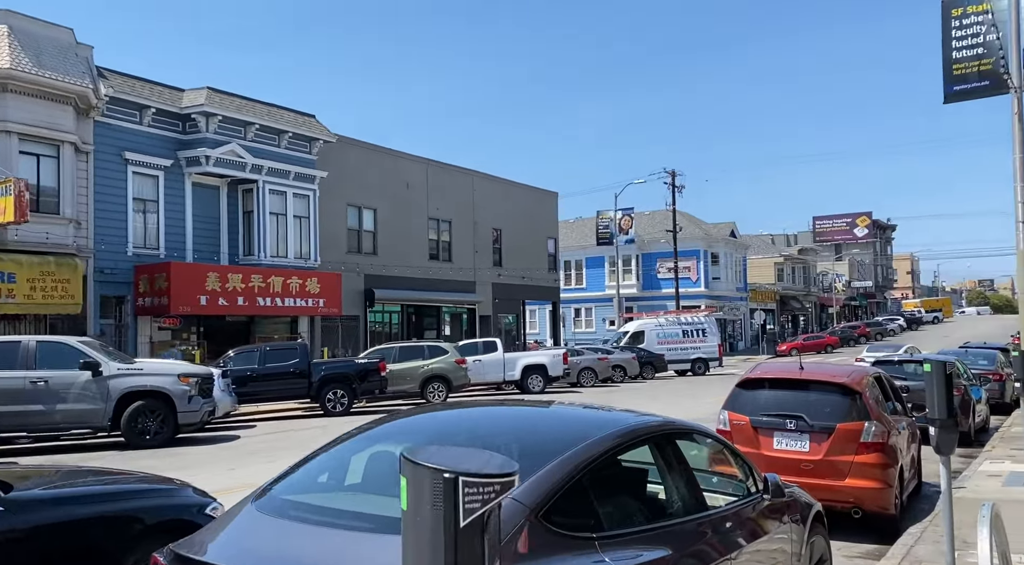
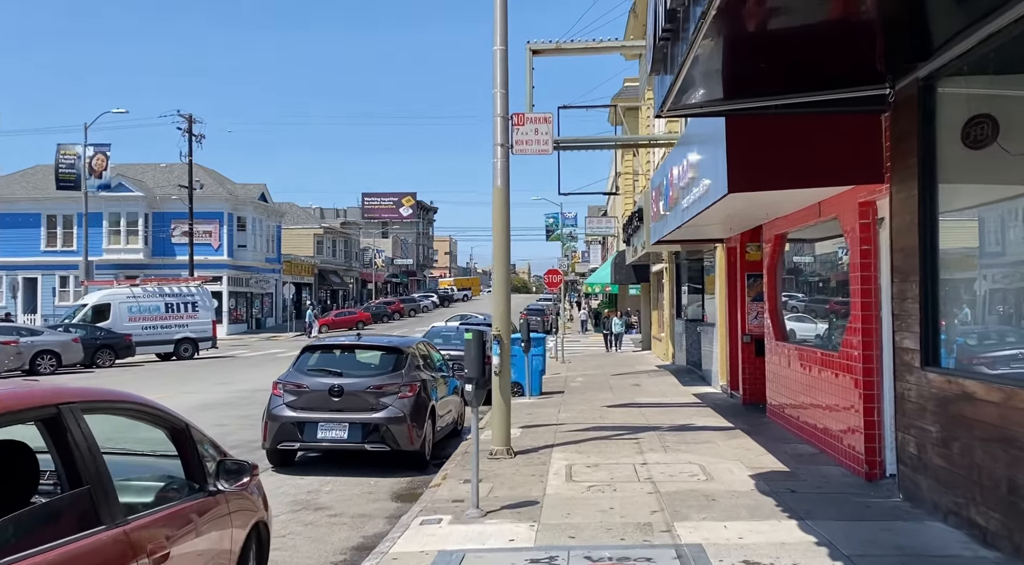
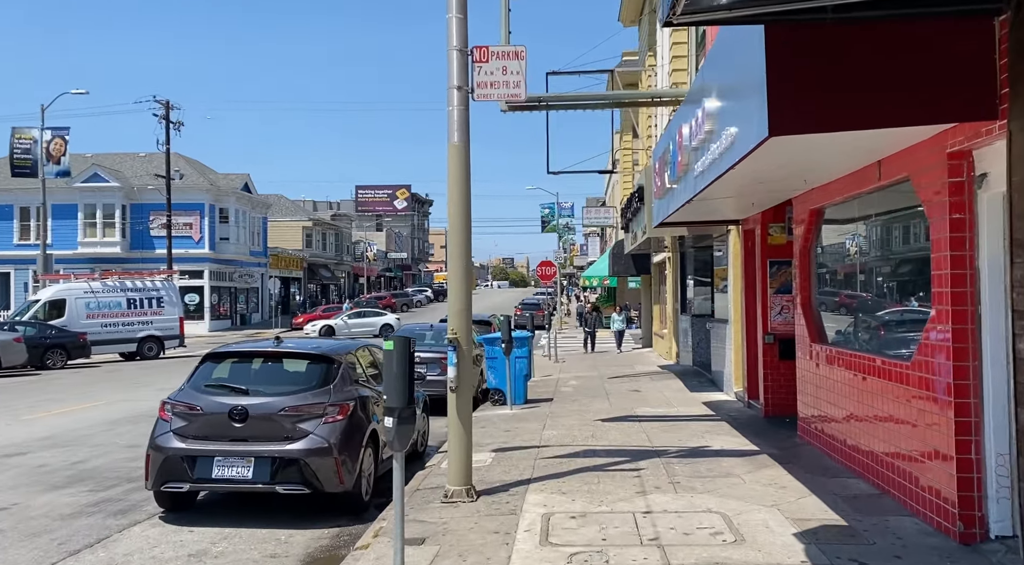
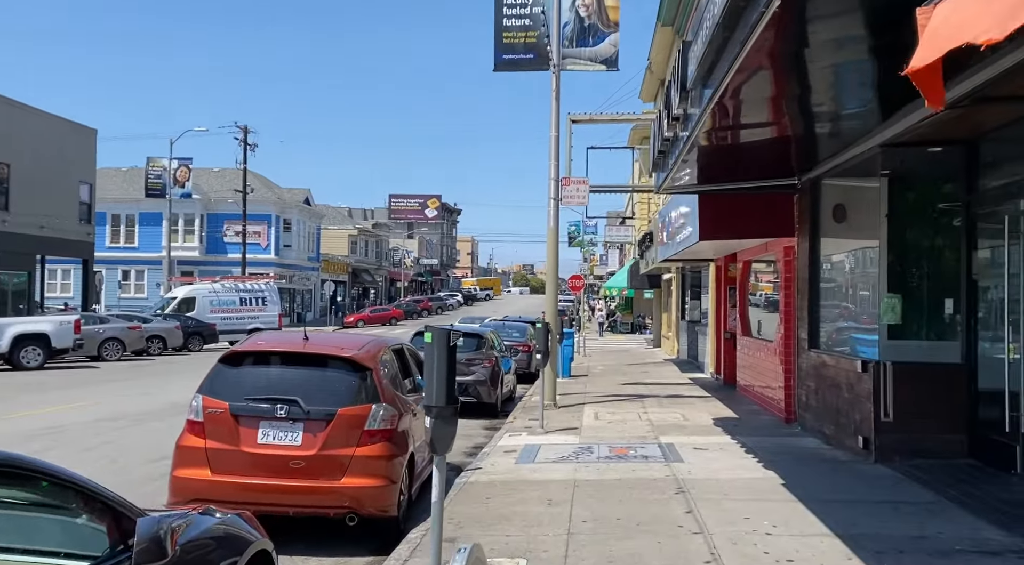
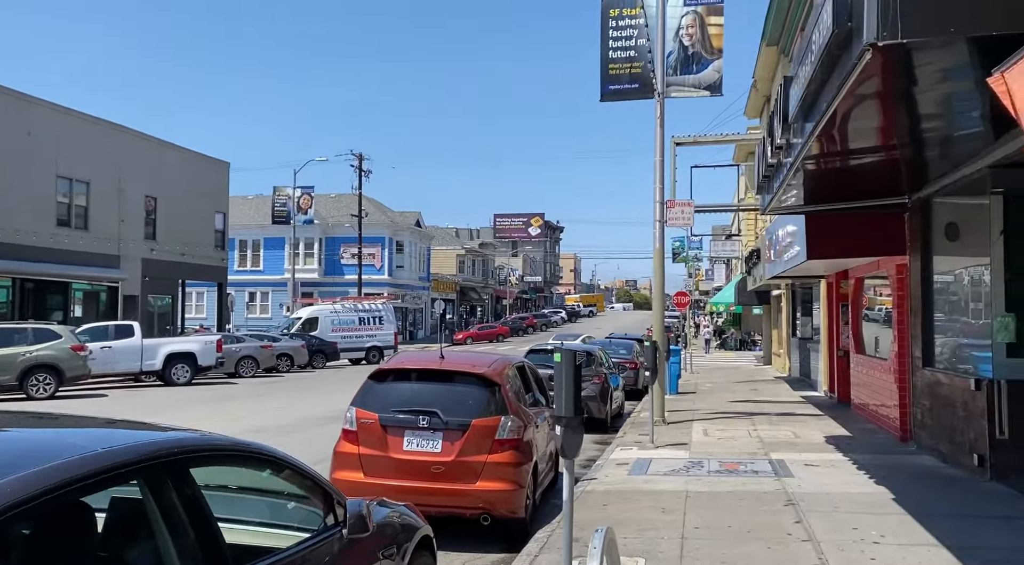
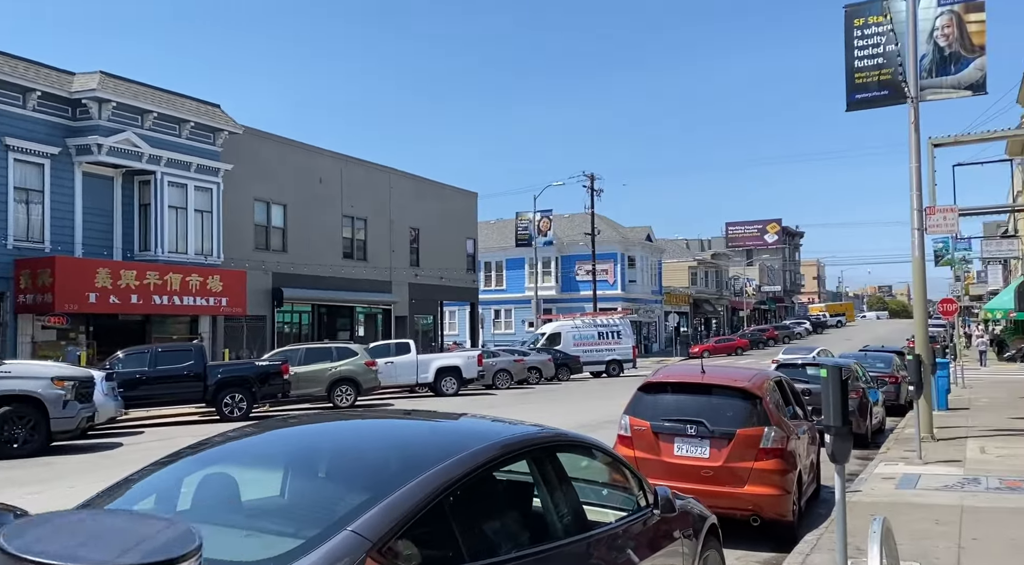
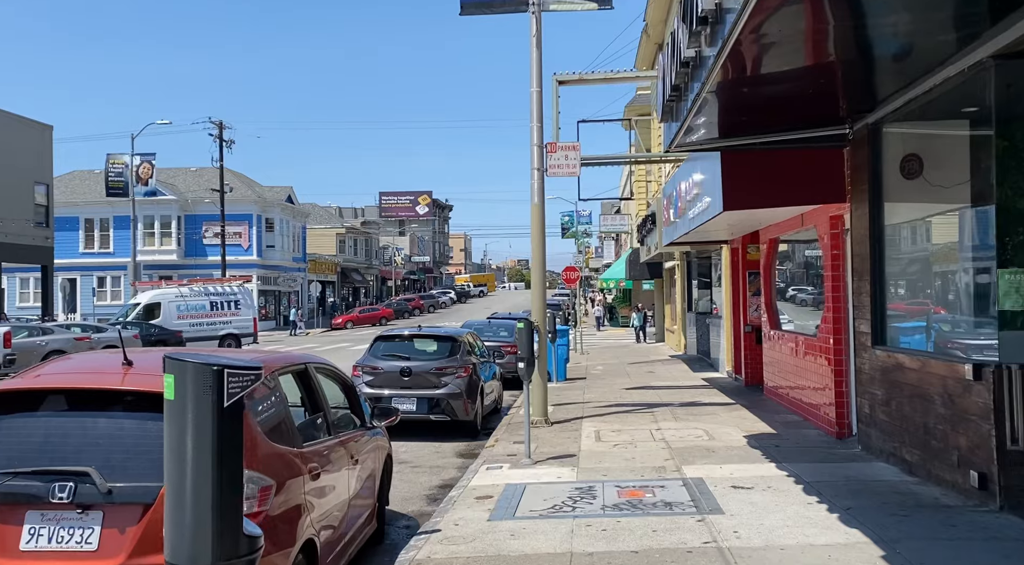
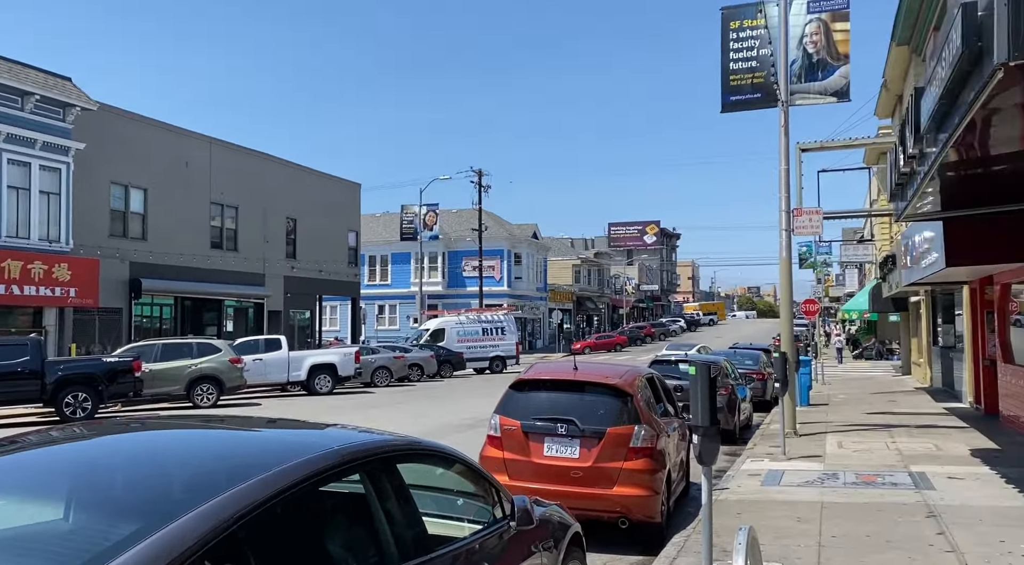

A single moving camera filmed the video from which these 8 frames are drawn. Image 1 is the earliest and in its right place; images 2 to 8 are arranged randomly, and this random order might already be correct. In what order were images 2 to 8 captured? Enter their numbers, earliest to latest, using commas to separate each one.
6, 8, 5, 4, 7, 2, 3
